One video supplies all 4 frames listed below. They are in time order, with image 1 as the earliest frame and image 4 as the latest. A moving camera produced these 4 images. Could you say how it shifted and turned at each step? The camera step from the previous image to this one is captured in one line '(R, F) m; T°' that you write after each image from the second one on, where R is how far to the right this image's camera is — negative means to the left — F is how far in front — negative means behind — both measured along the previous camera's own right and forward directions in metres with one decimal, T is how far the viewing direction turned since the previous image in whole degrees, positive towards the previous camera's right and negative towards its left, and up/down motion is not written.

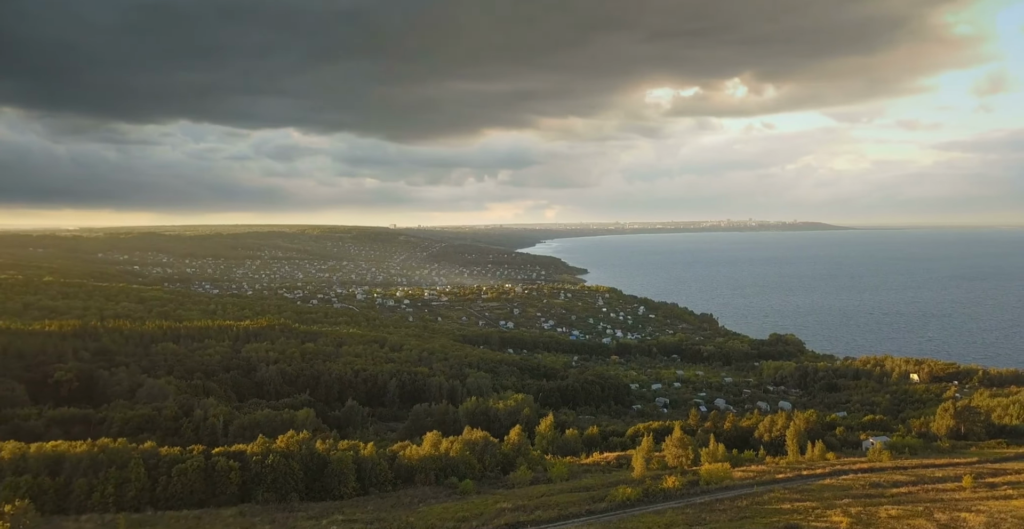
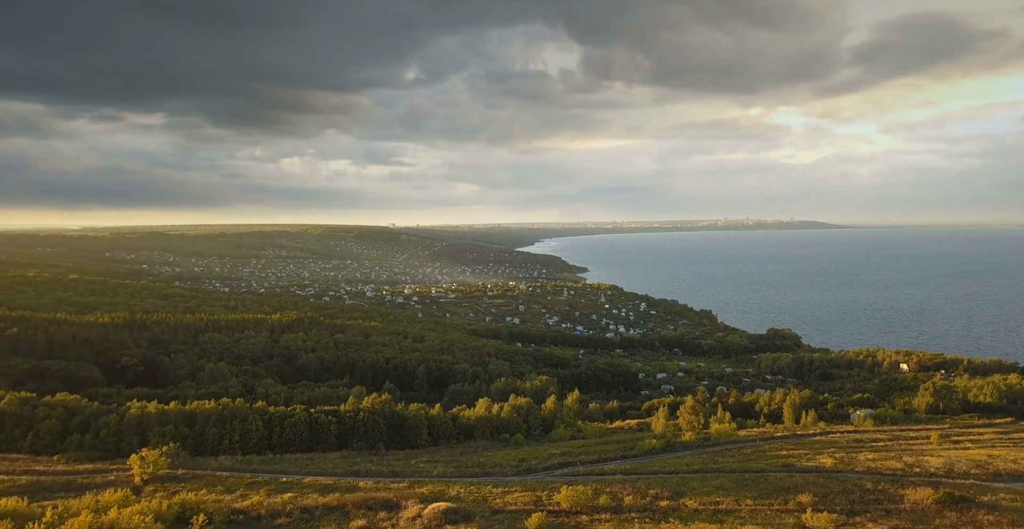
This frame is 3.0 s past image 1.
(-2.0, -5.9) m; 0°
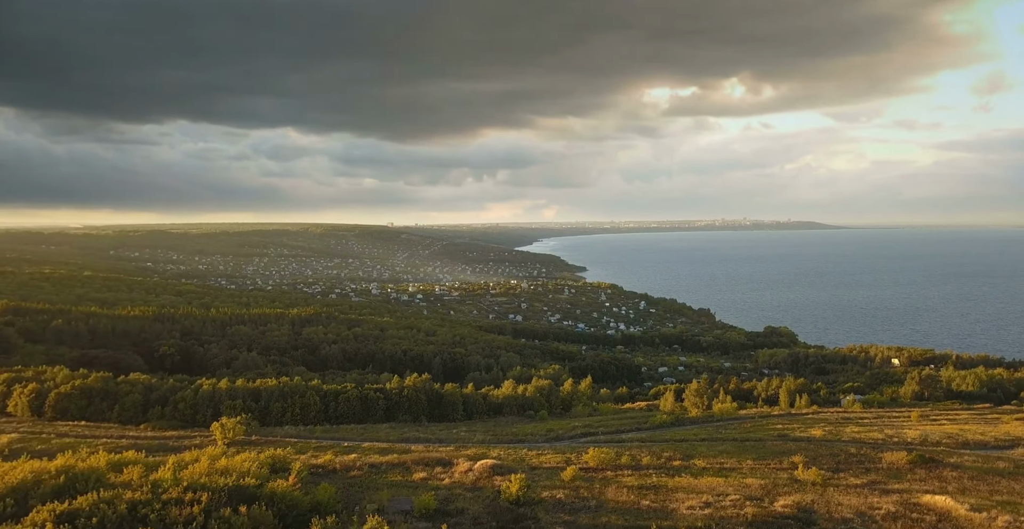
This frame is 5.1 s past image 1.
(-1.4, -4.2) m; 0°
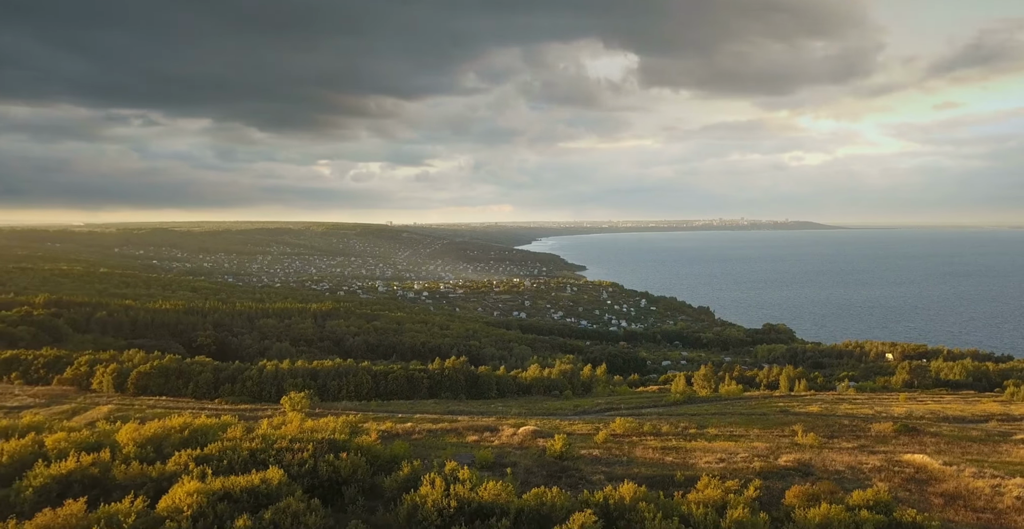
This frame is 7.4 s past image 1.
(-1.7, -4.3) m; 0°
